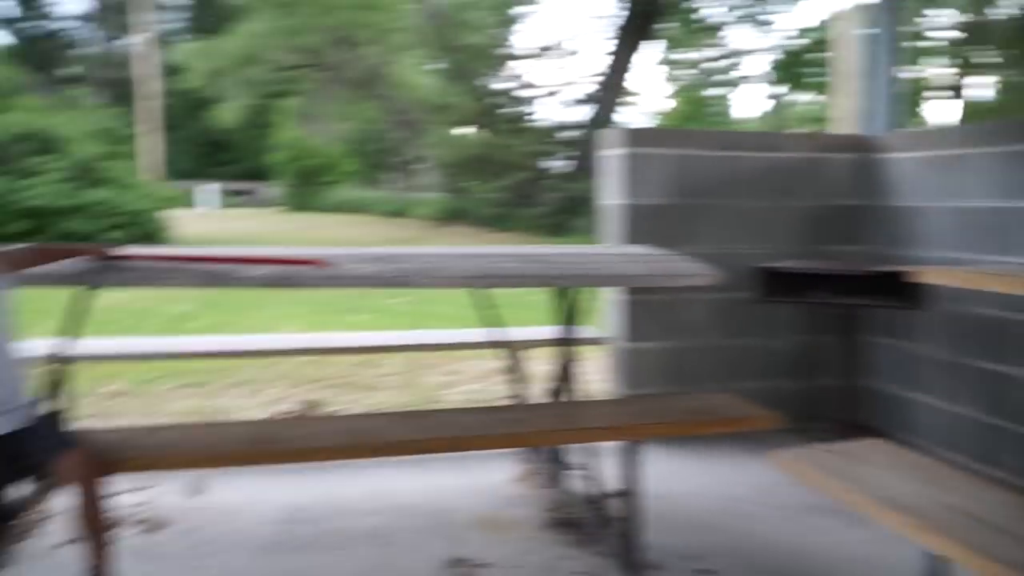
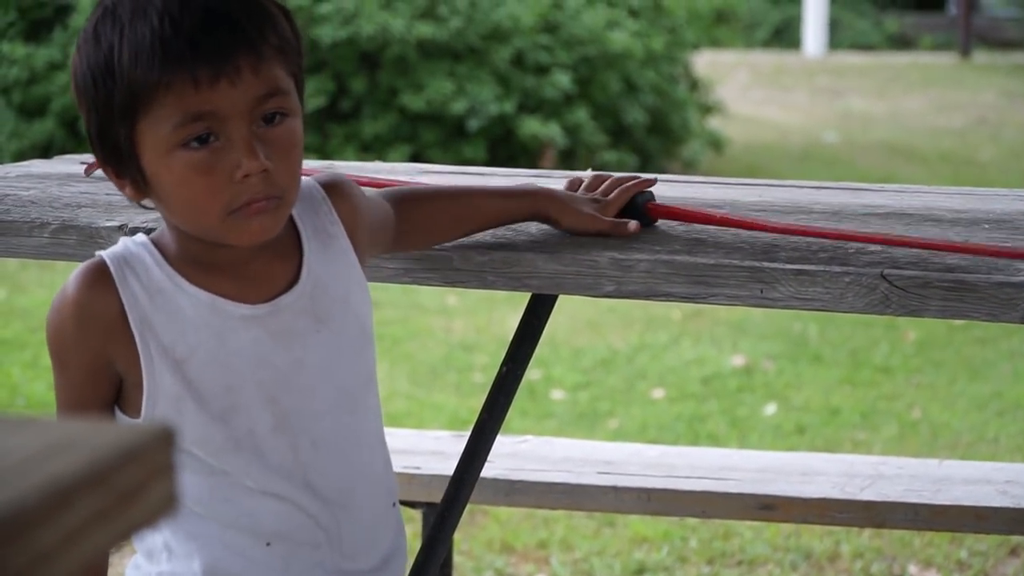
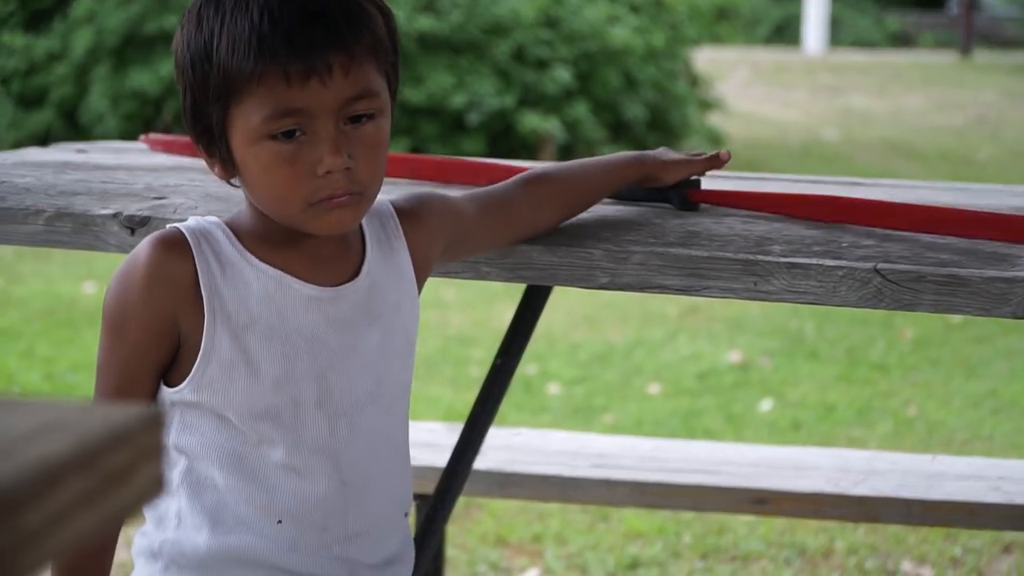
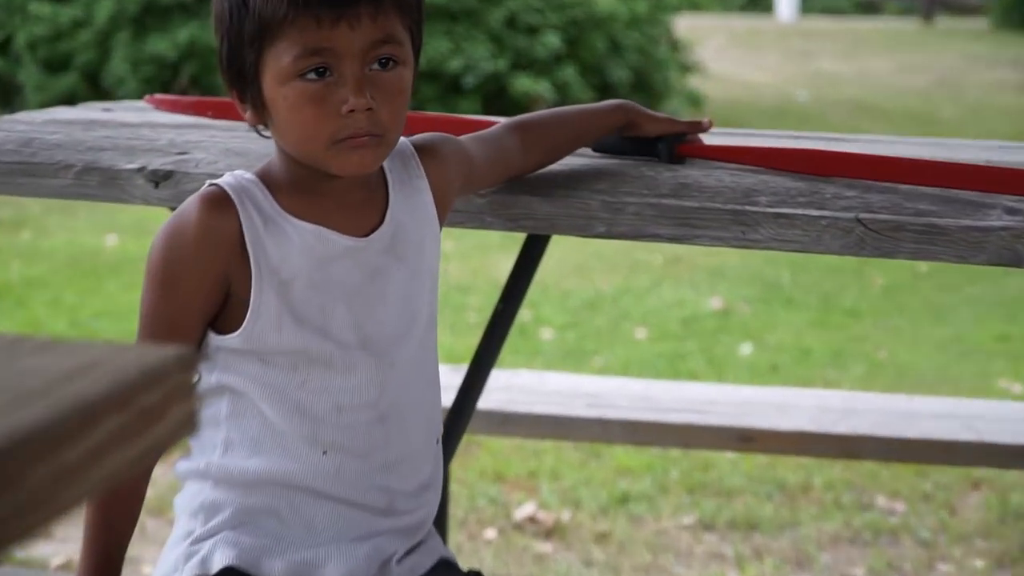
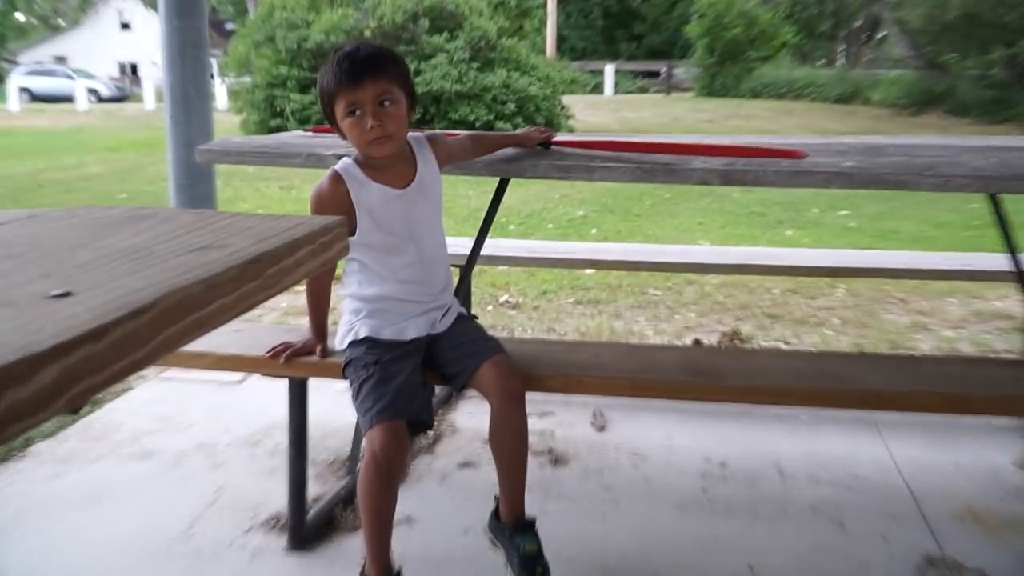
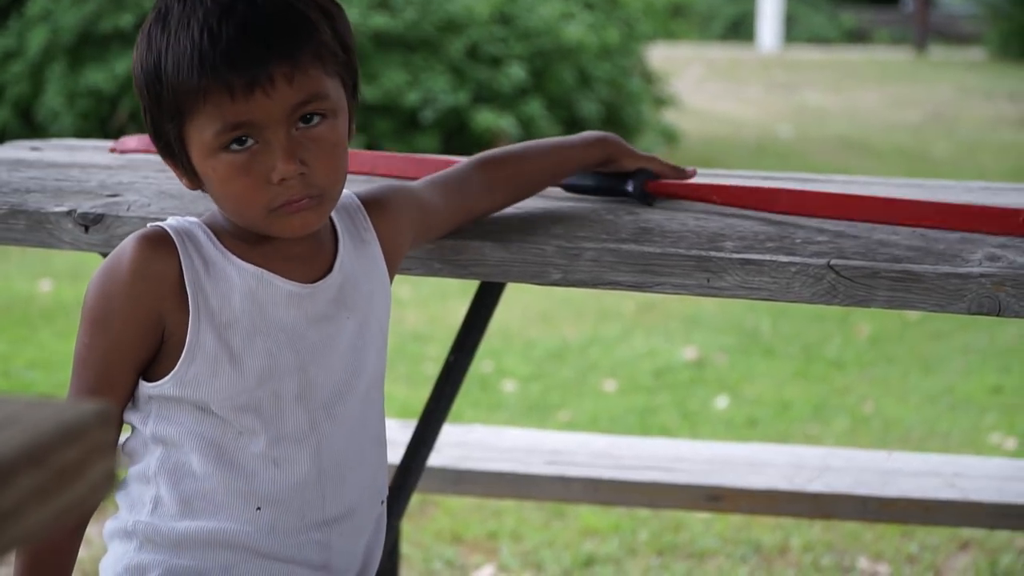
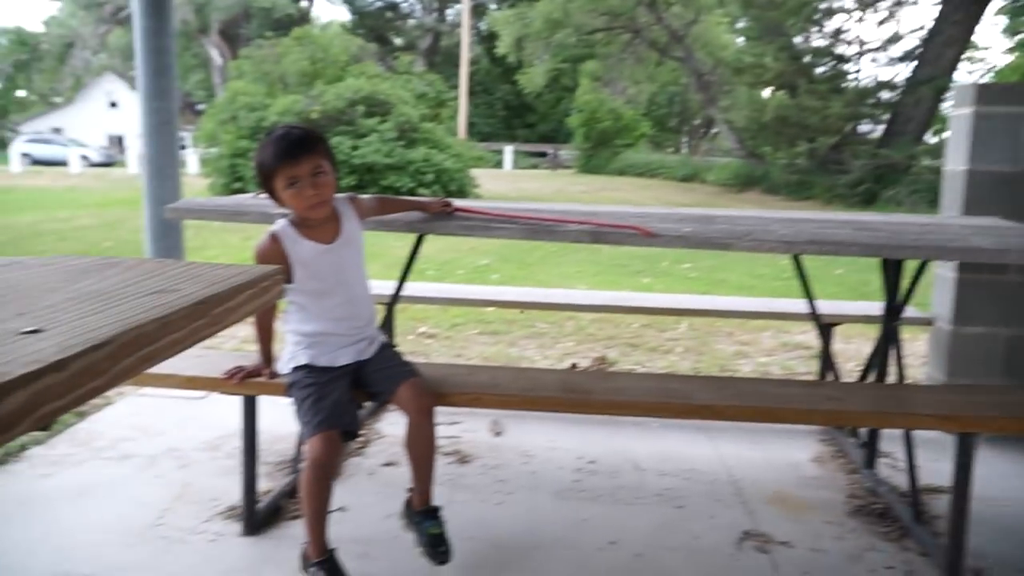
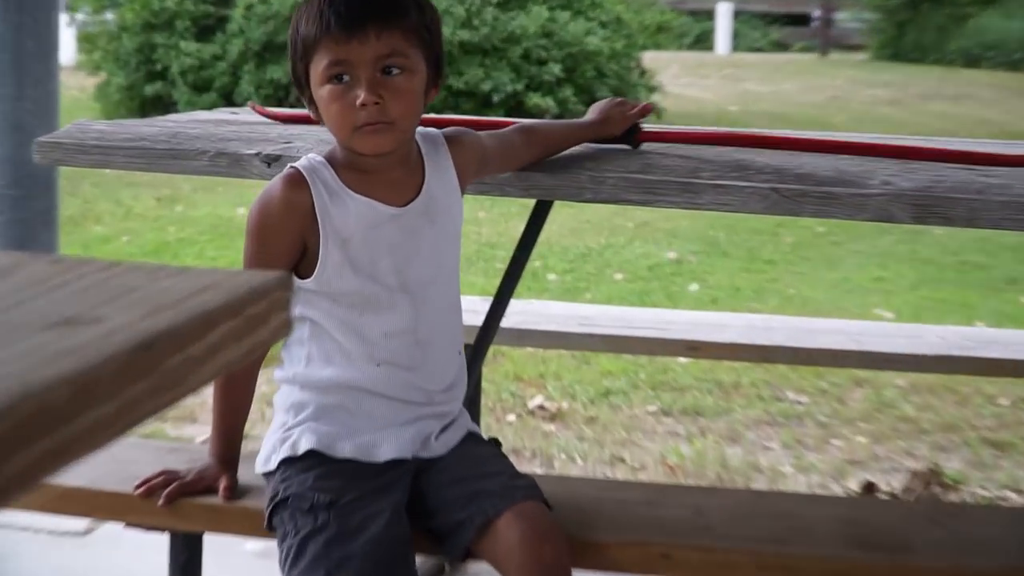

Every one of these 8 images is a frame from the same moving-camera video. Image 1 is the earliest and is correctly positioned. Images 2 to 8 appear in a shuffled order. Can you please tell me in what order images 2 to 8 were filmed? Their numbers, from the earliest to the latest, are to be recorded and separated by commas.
7, 5, 8, 4, 2, 3, 6
